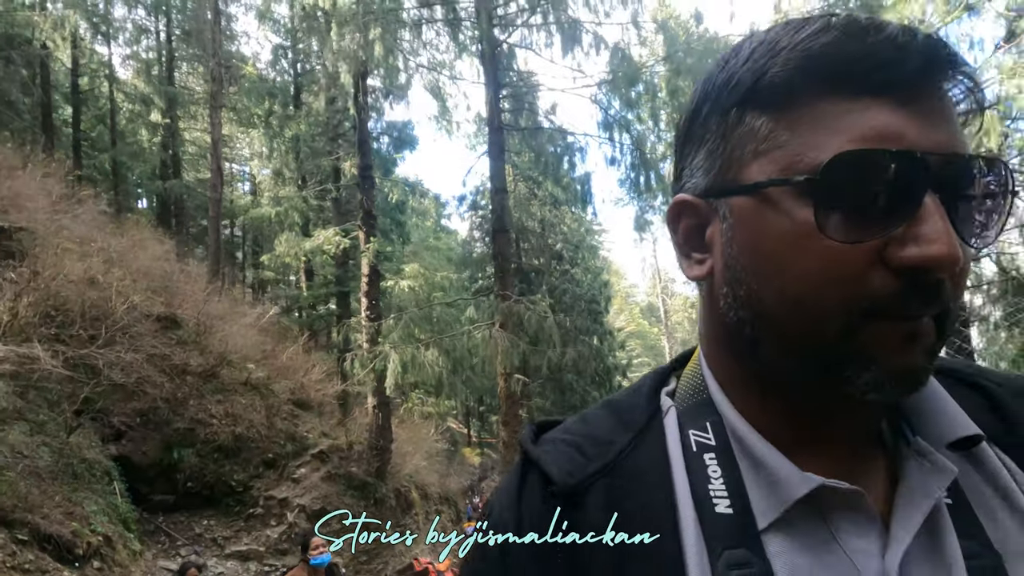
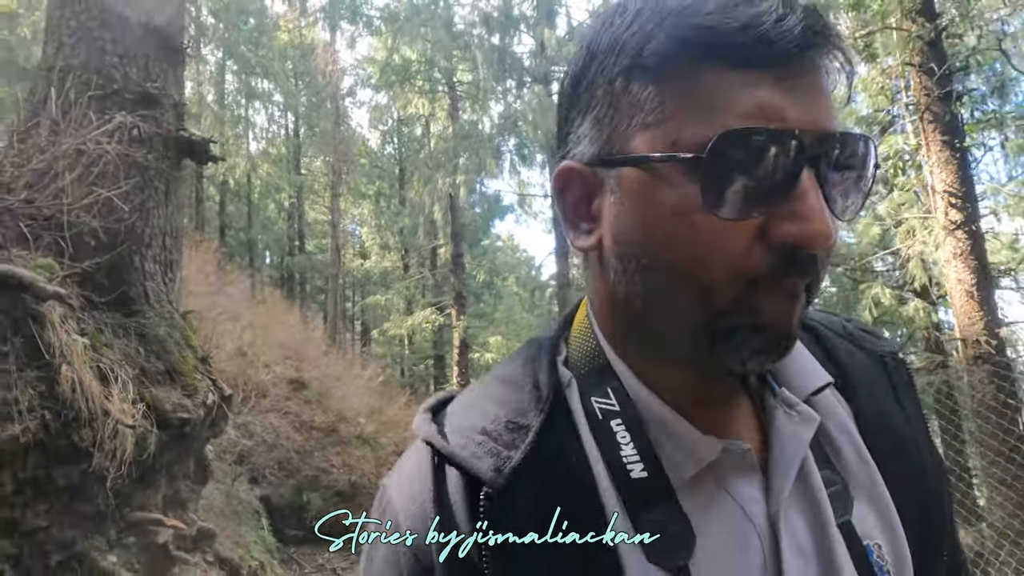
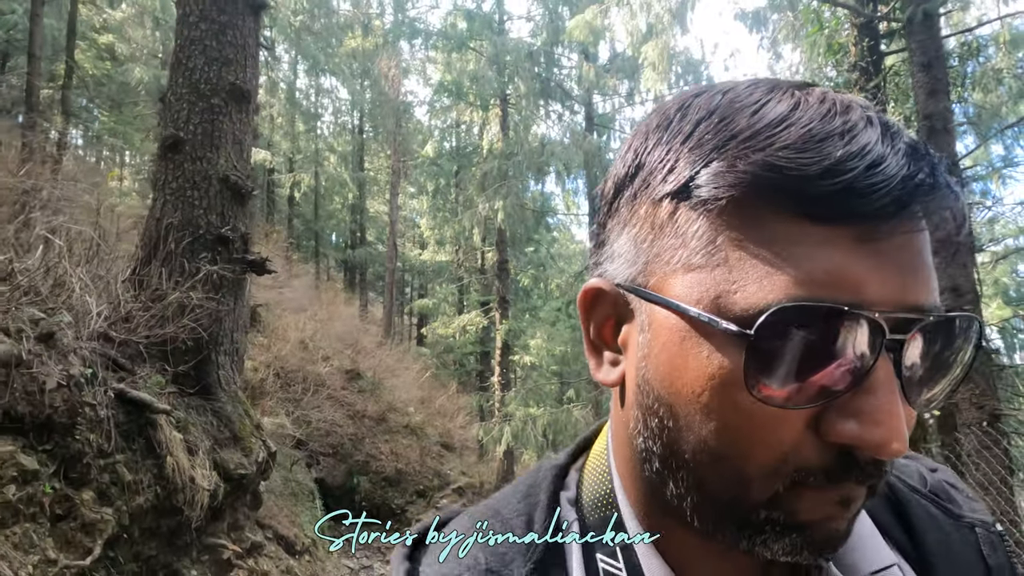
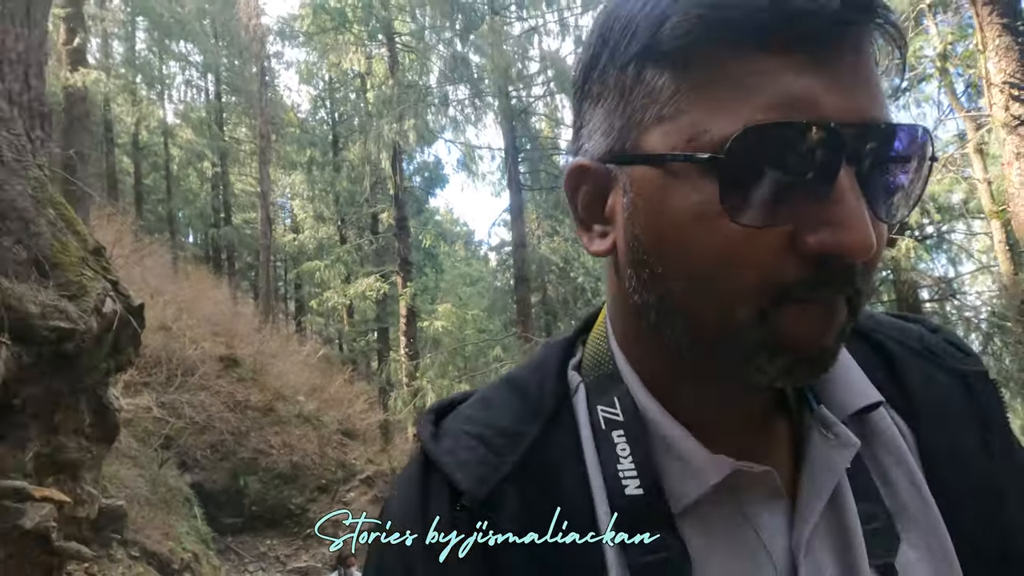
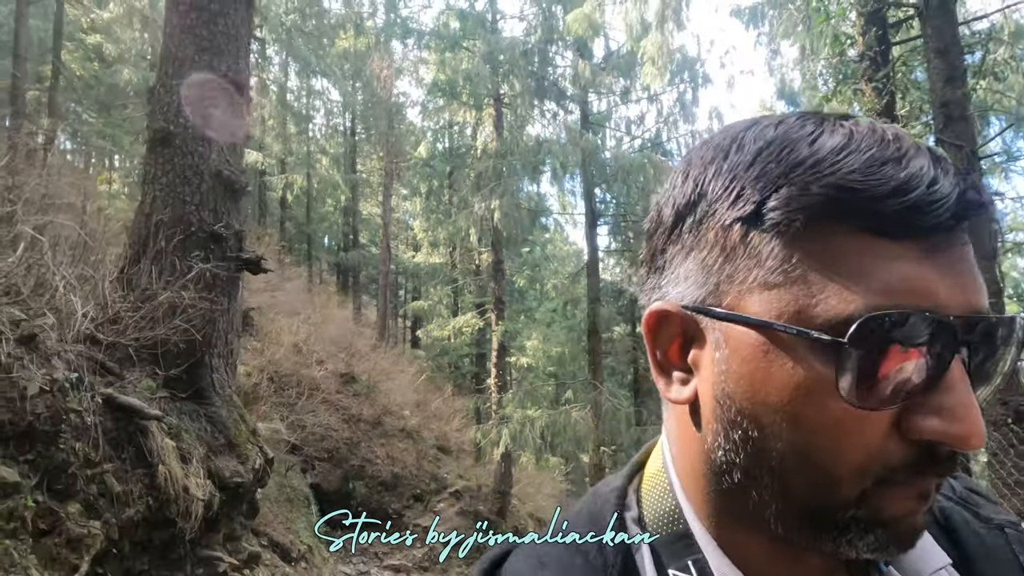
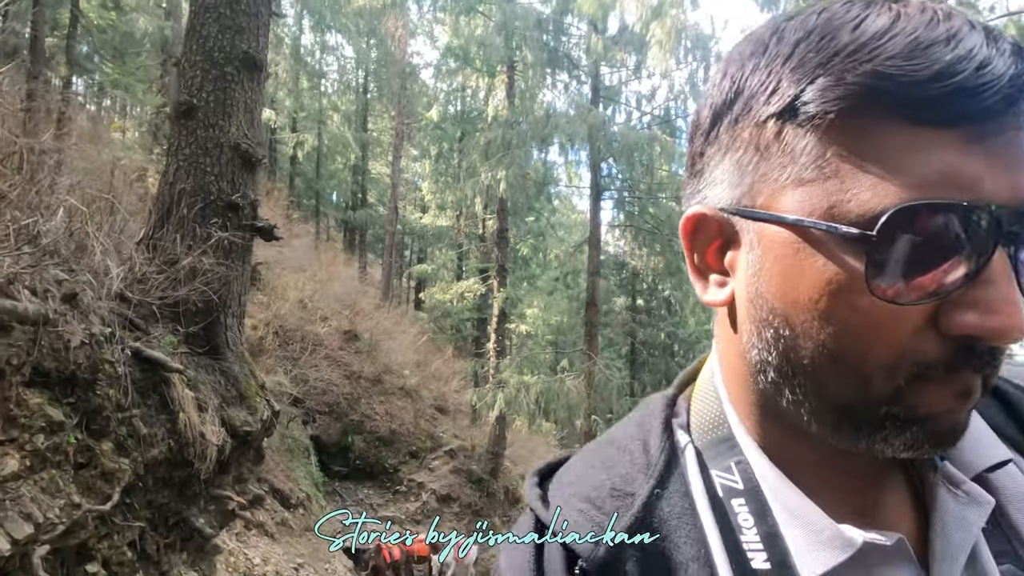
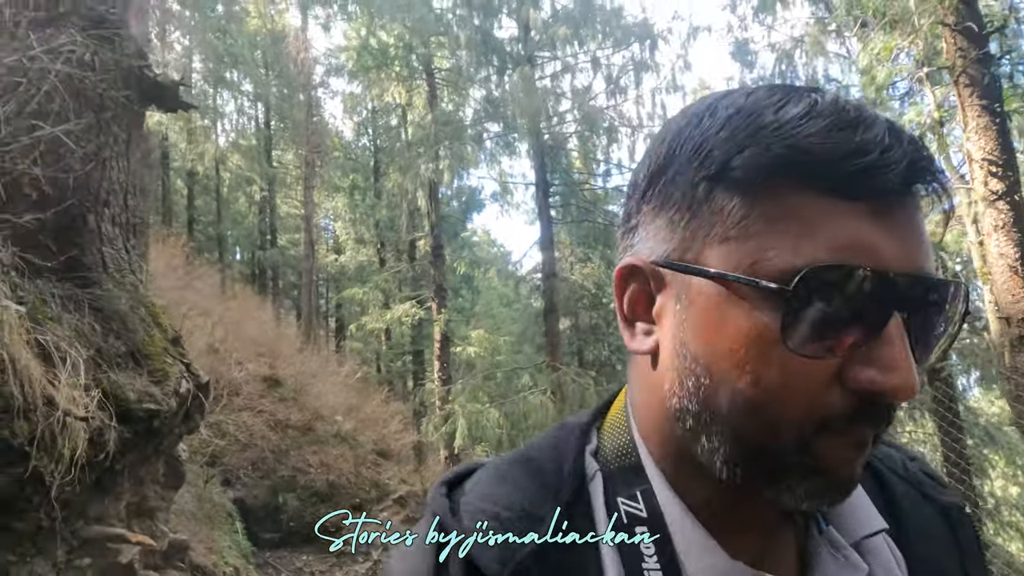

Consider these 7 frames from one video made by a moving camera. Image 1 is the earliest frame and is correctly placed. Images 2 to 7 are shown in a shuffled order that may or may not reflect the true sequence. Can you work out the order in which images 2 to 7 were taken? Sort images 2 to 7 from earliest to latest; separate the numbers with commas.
4, 7, 2, 5, 3, 6
